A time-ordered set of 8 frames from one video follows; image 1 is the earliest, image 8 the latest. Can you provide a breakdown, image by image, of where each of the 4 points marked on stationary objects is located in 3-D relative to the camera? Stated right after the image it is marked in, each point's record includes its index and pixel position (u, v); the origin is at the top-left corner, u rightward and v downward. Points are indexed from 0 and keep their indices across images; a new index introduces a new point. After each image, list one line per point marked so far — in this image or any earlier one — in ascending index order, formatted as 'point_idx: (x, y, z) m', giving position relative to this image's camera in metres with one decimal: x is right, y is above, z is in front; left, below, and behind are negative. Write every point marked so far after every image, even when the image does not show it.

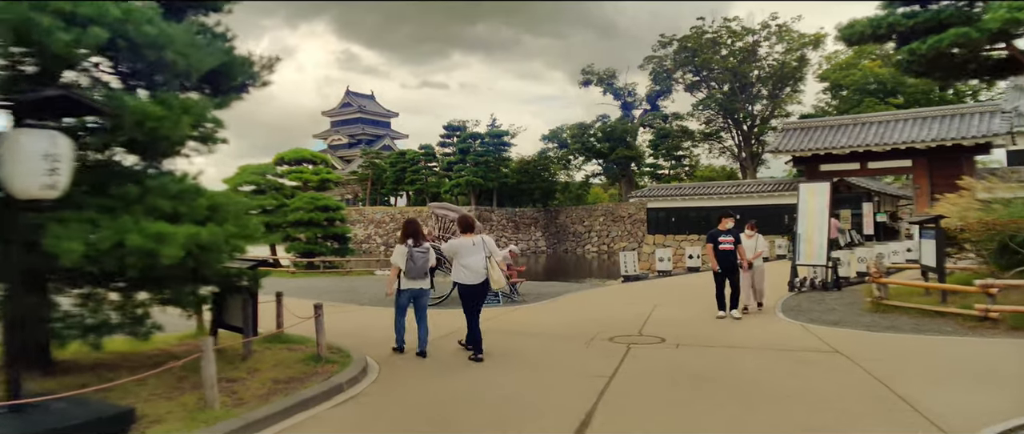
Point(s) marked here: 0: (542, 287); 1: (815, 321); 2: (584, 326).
0: (+0.6, -1.5, +12.6) m
1: (+4.0, -1.4, +7.8) m
2: (+0.9, -1.5, +7.8) m
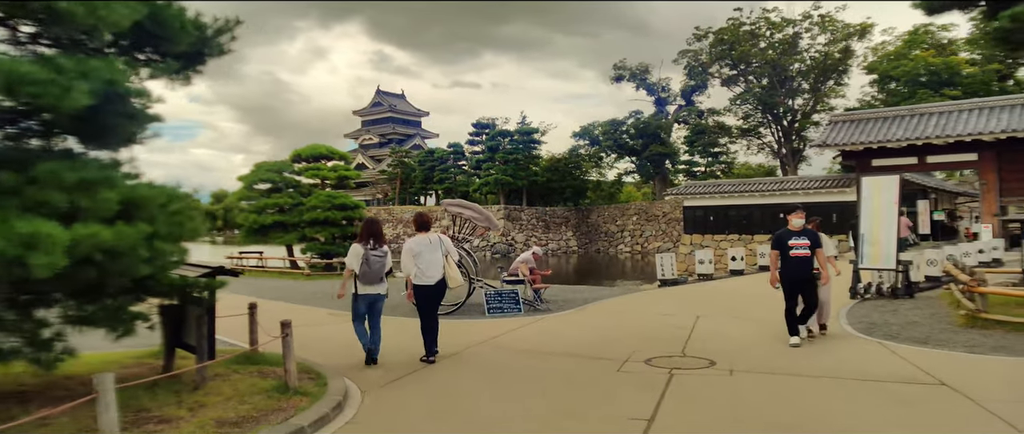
0: (+1.1, -1.5, +11.5) m
1: (+4.3, -1.3, +6.5) m
2: (+1.2, -1.5, +6.7) m
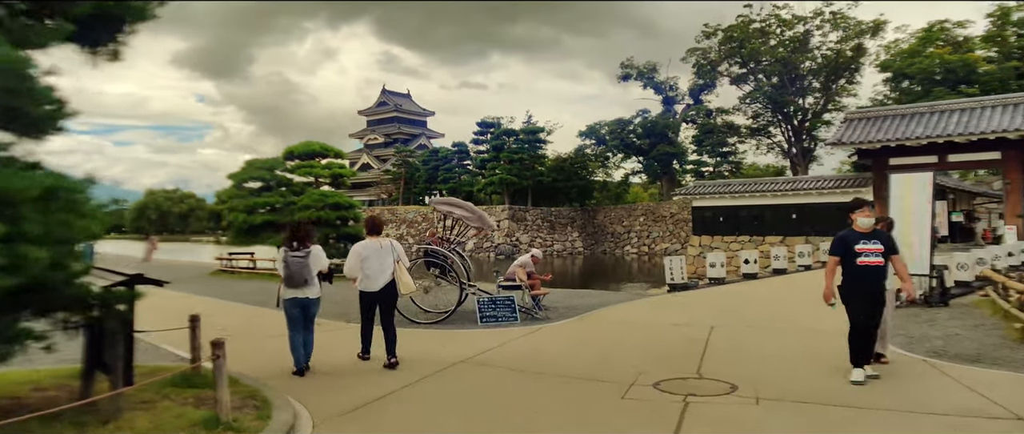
0: (+1.1, -1.5, +10.7) m
1: (+4.2, -1.3, +5.7) m
2: (+1.1, -1.5, +5.9) m
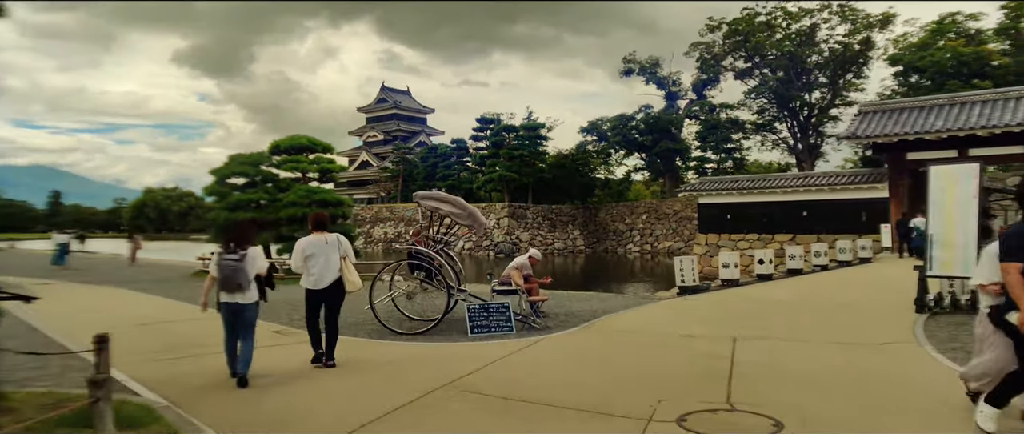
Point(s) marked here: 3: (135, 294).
0: (+1.0, -1.5, +9.8) m
1: (+4.1, -1.3, +4.7) m
2: (+1.0, -1.4, +5.0) m
3: (-7.9, -1.6, +12.3) m
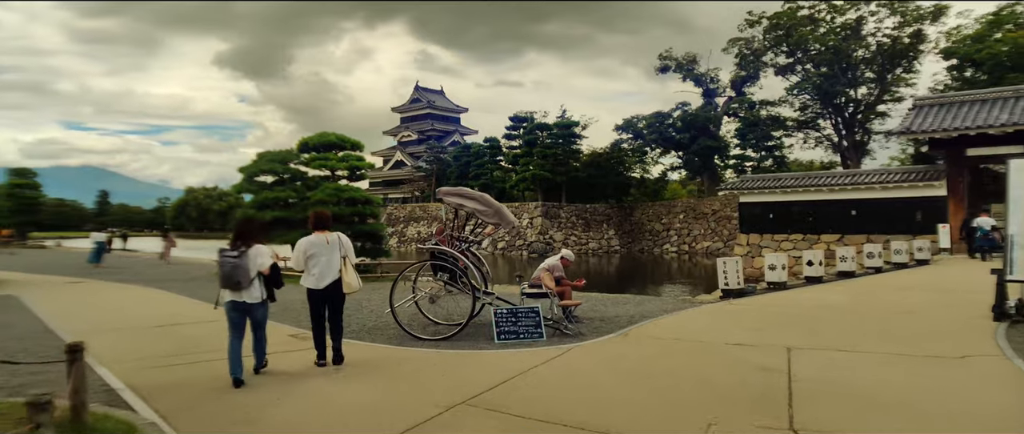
0: (+1.5, -1.4, +9.2) m
1: (+4.3, -1.3, +4.0) m
2: (+1.2, -1.4, +4.4) m
3: (-7.3, -1.6, +12.2) m
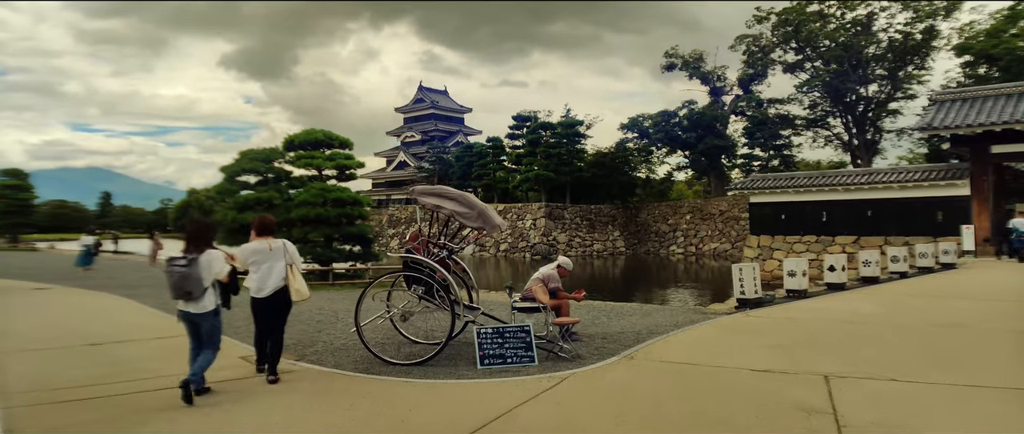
0: (+1.4, -1.5, +8.2) m
1: (+4.1, -1.3, +3.0) m
2: (+1.1, -1.4, +3.5) m
3: (-7.4, -1.6, +11.3) m
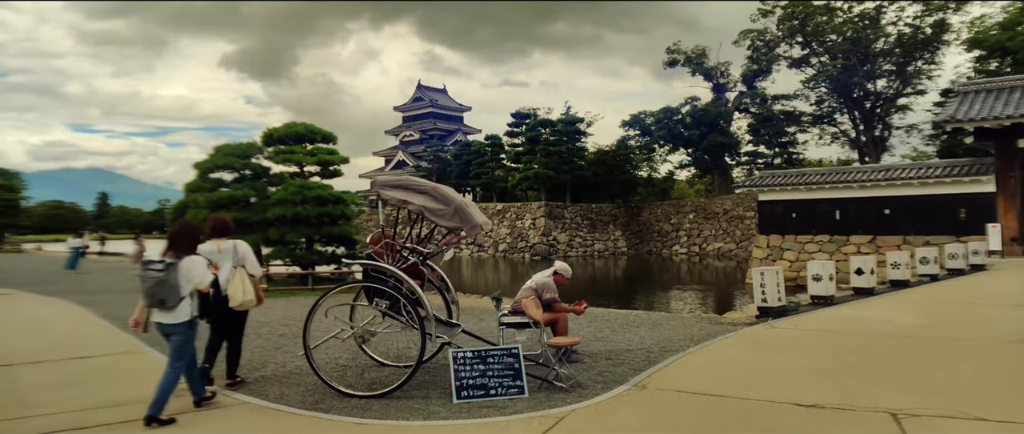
0: (+1.3, -1.4, +7.2) m
1: (+4.0, -1.3, +1.9) m
2: (+0.9, -1.4, +2.4) m
3: (-7.5, -1.6, +10.3) m
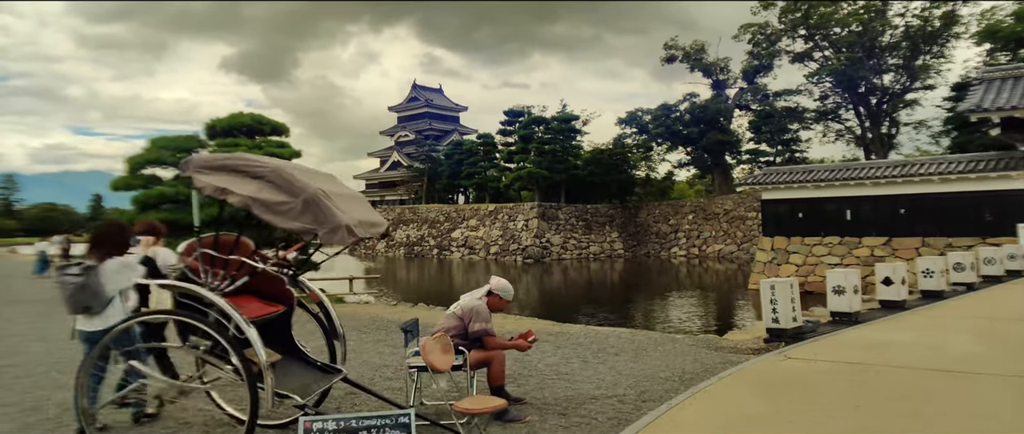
0: (+0.7, -1.4, +5.5) m
1: (+3.4, -1.2, +0.2) m
2: (+0.4, -1.4, +0.7) m
3: (-8.1, -1.6, +8.6) m
